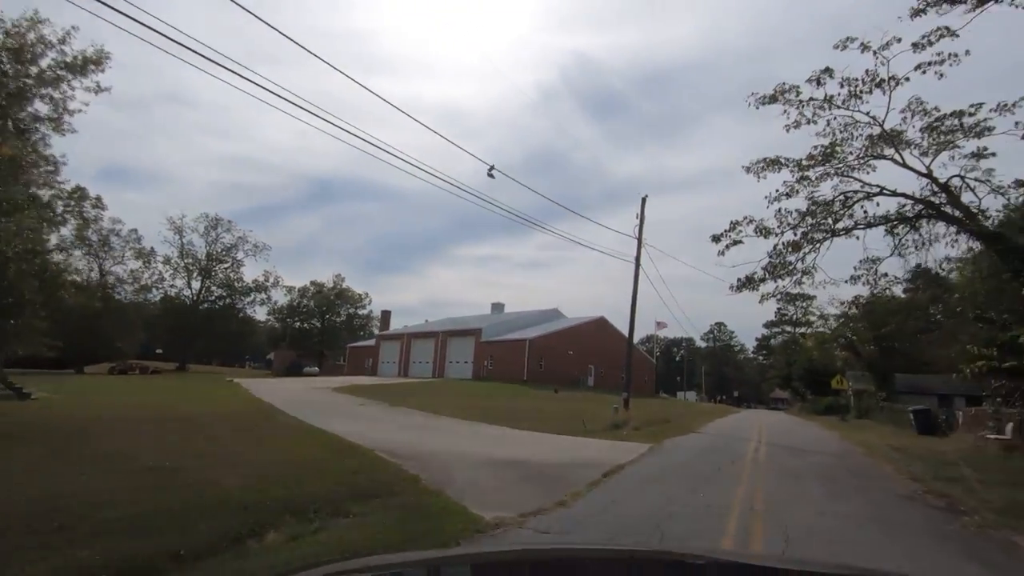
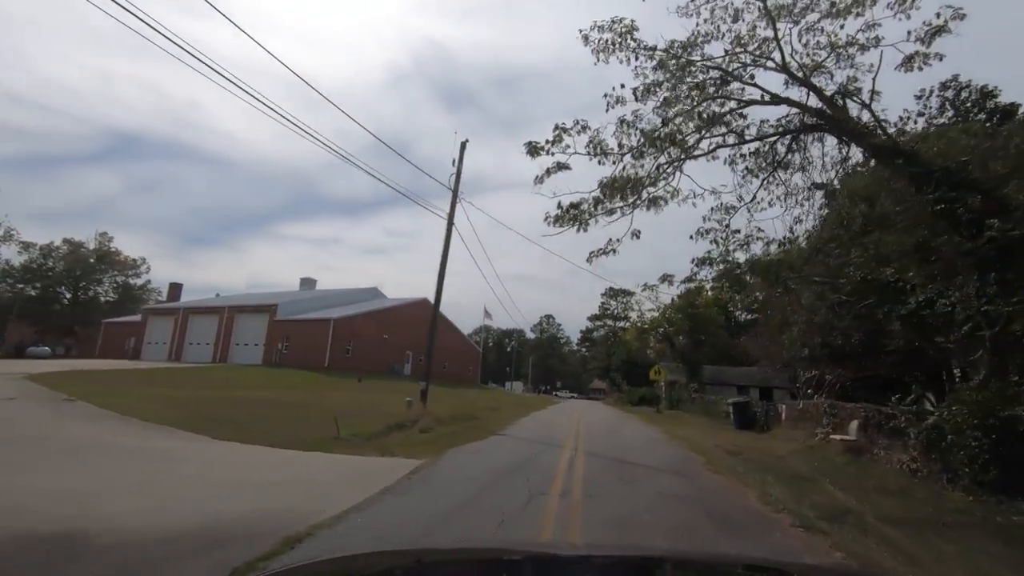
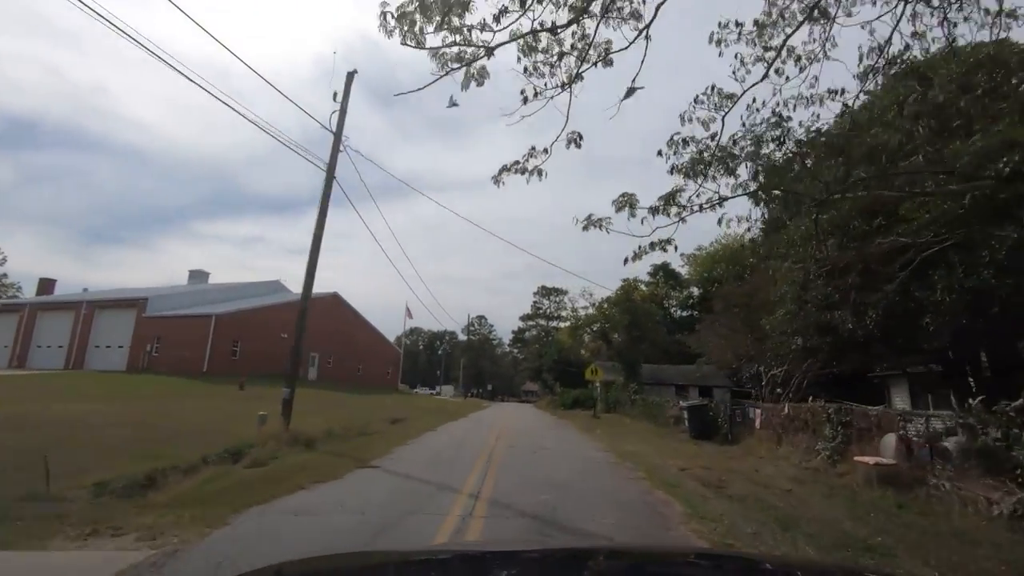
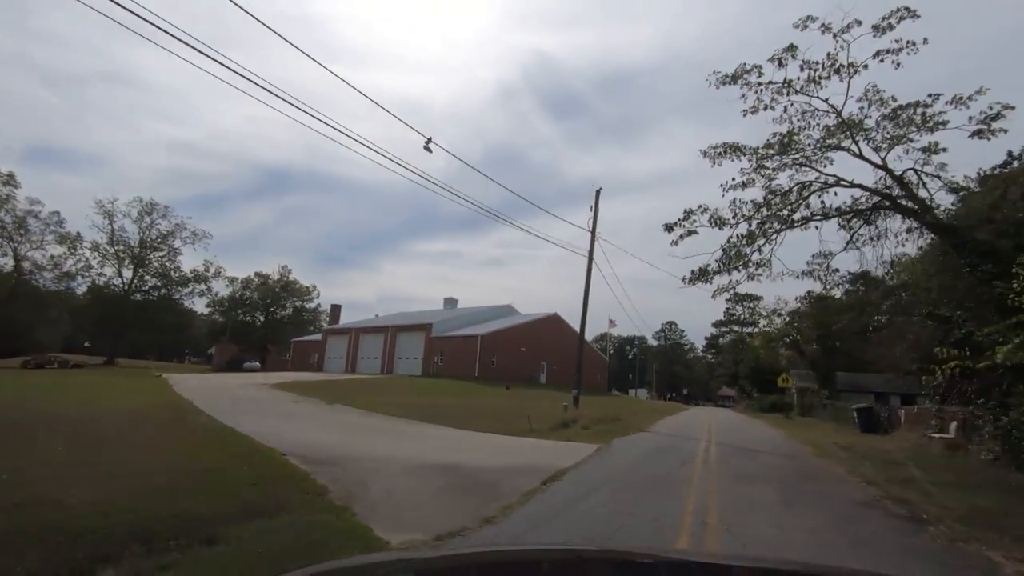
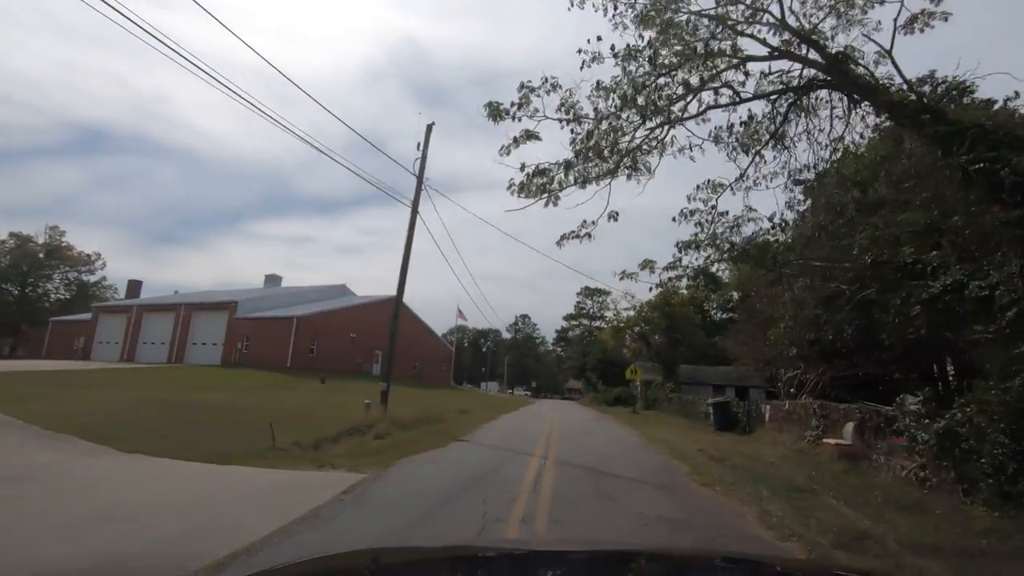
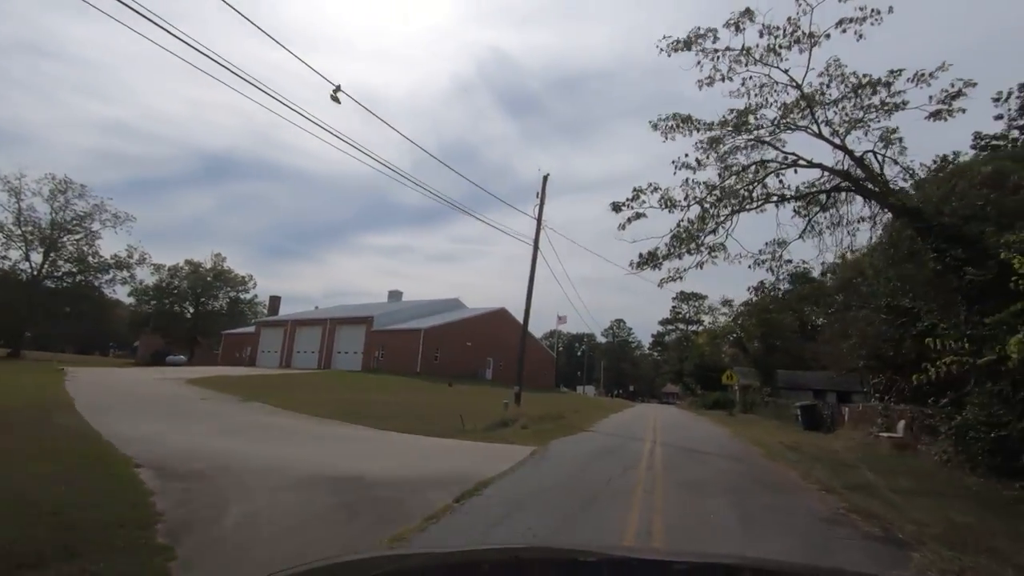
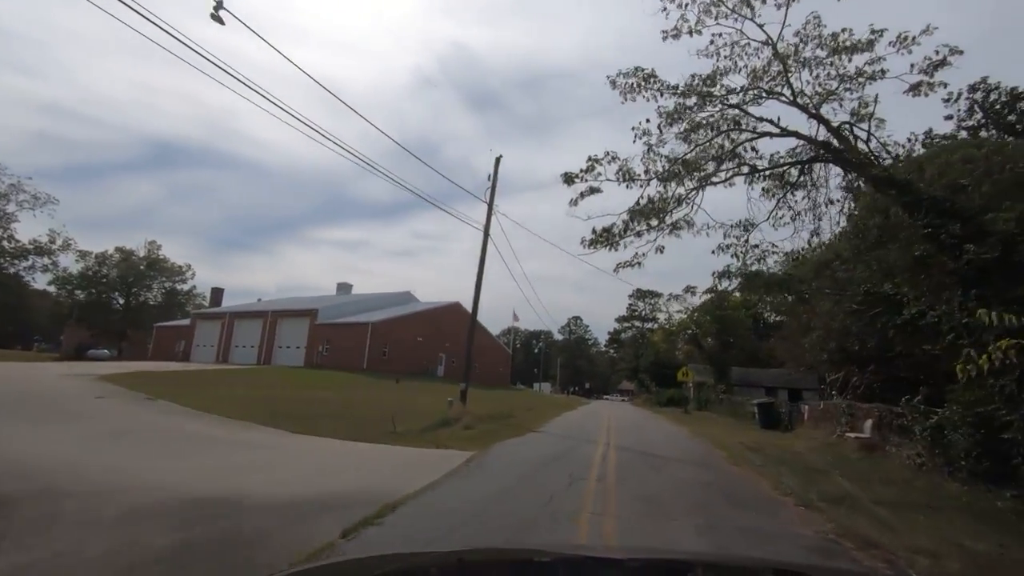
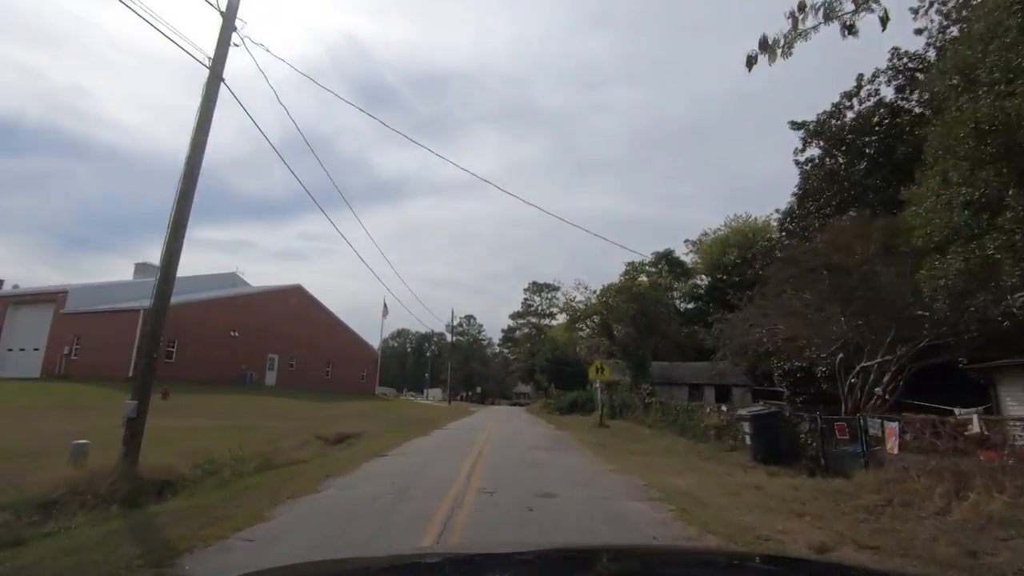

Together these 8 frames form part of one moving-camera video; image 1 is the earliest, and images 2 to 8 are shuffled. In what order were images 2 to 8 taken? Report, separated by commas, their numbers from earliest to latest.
4, 6, 7, 2, 5, 3, 8
